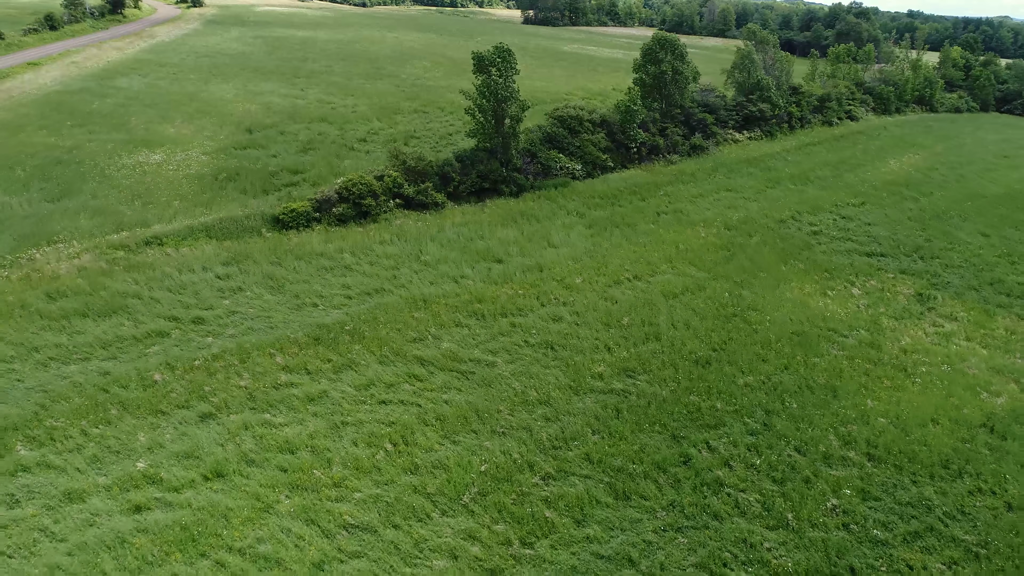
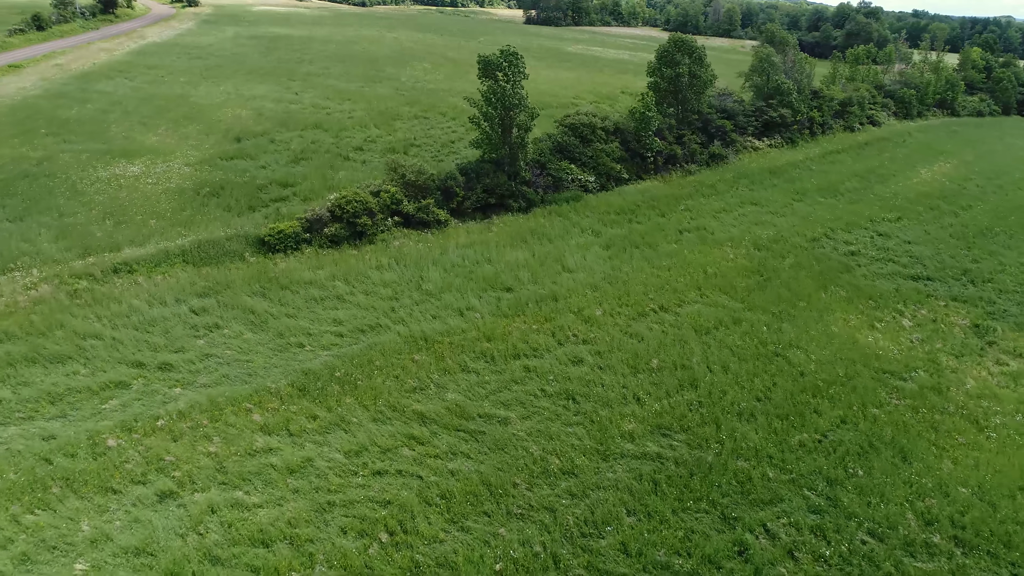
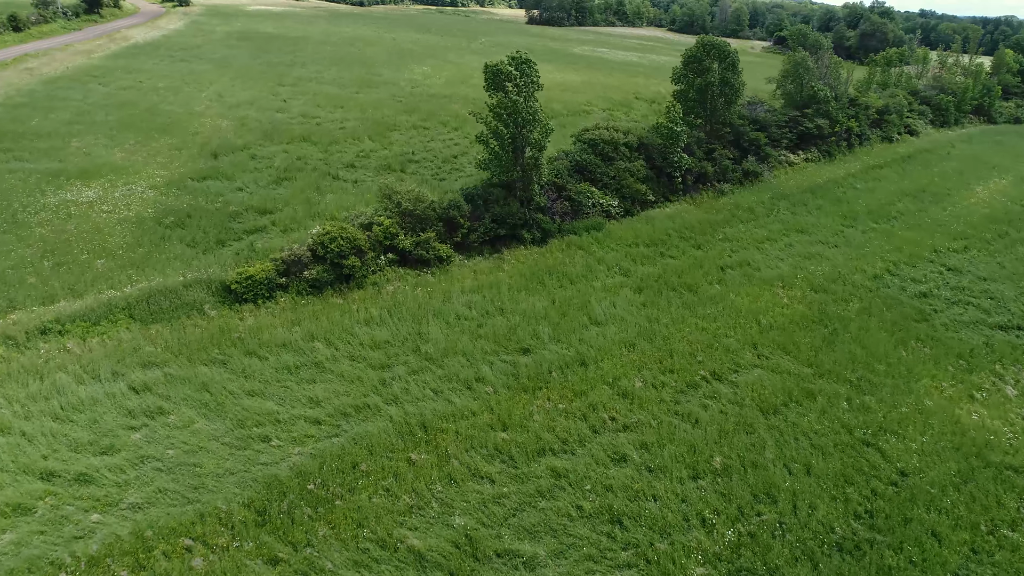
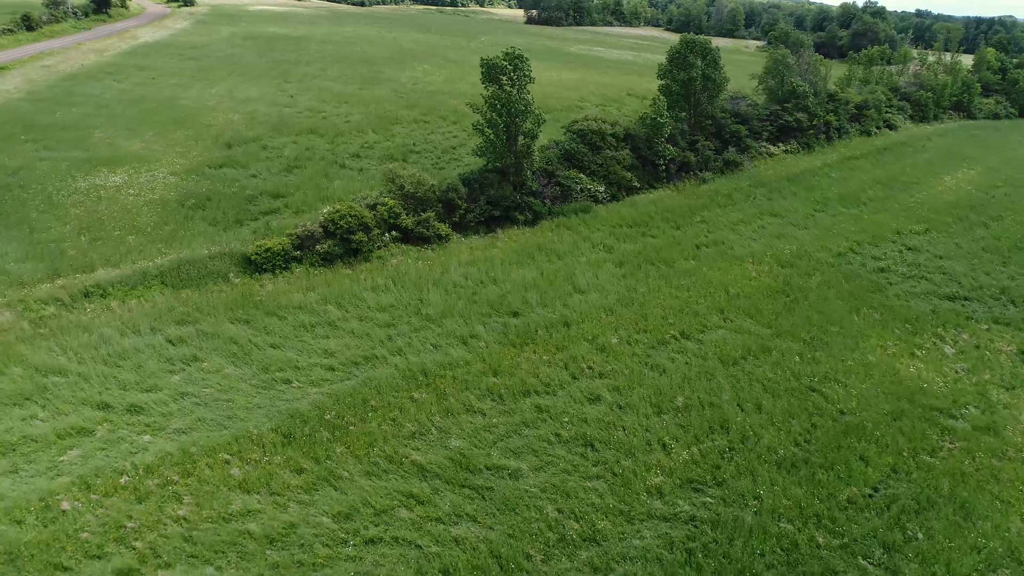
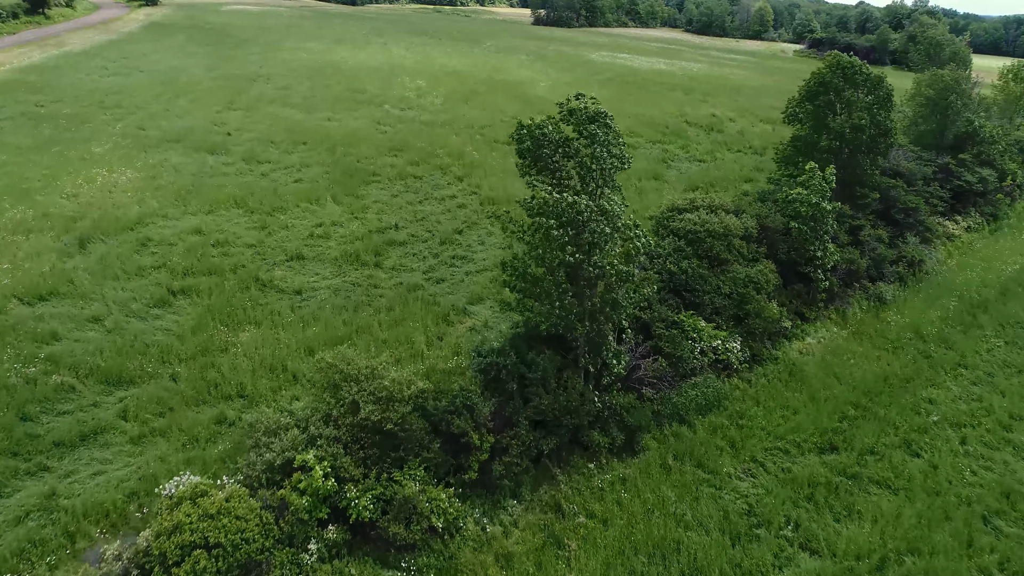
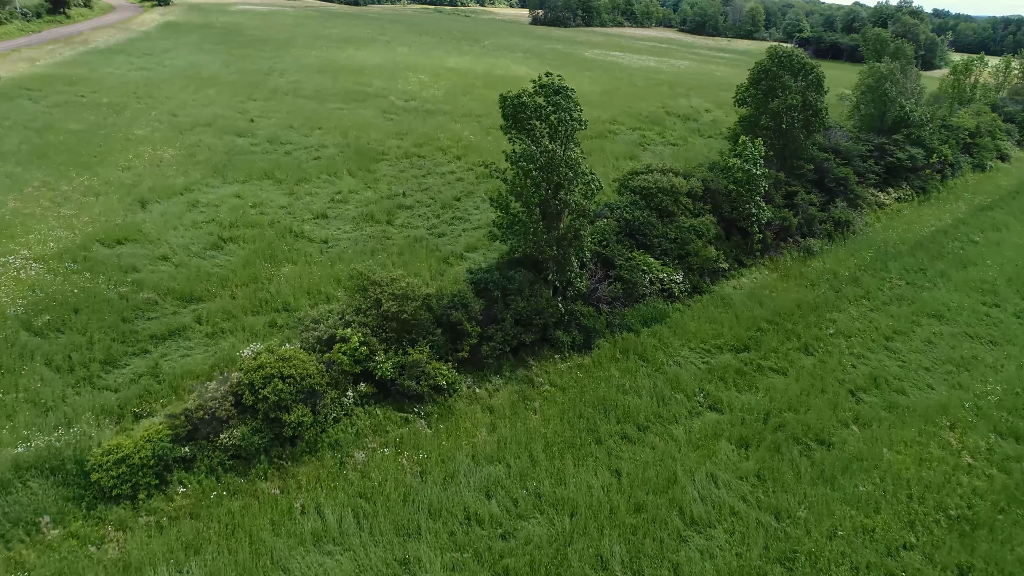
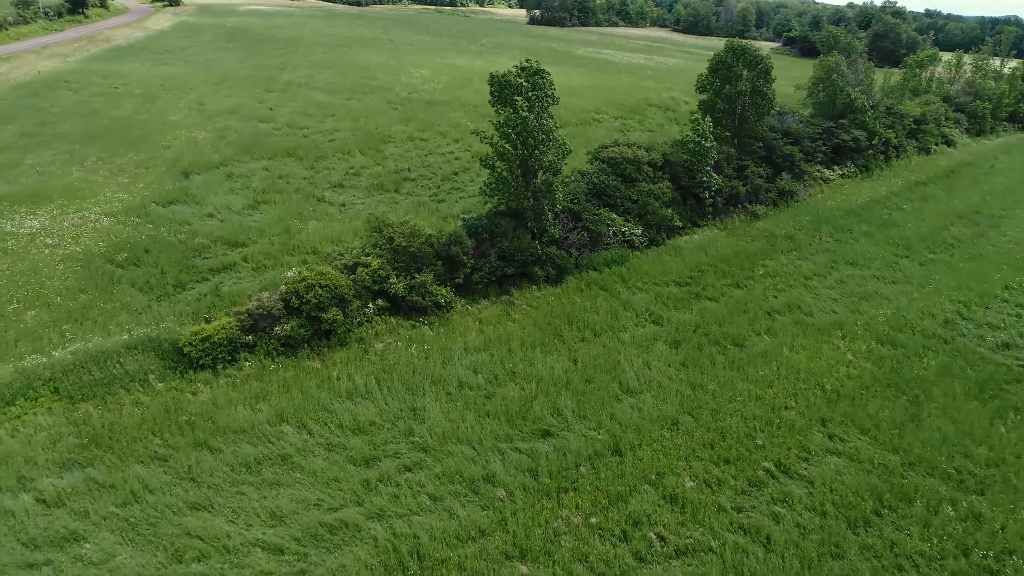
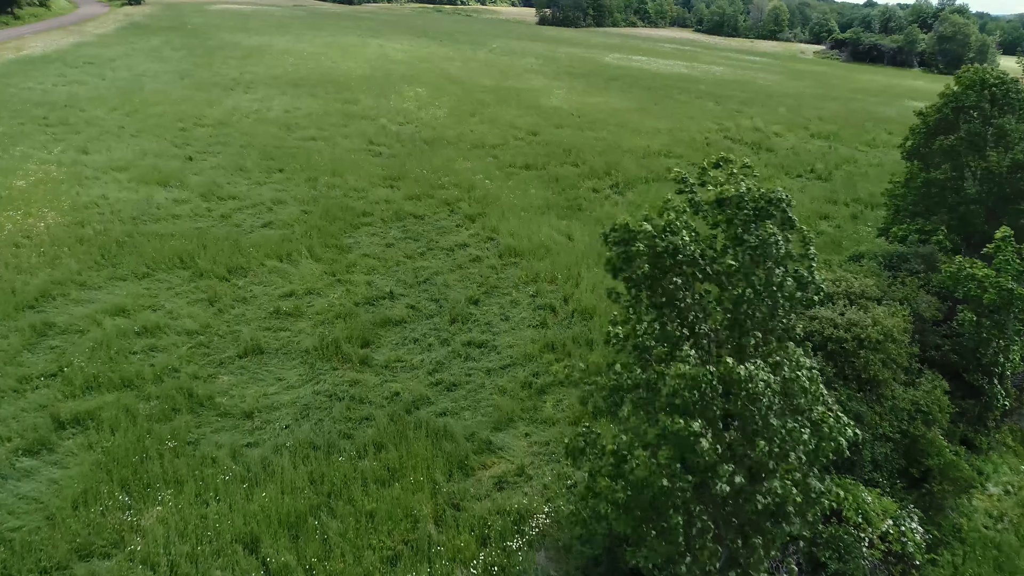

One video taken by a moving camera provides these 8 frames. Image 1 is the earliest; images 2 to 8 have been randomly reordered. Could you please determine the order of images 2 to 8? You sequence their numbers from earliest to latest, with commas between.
2, 4, 3, 7, 6, 5, 8
